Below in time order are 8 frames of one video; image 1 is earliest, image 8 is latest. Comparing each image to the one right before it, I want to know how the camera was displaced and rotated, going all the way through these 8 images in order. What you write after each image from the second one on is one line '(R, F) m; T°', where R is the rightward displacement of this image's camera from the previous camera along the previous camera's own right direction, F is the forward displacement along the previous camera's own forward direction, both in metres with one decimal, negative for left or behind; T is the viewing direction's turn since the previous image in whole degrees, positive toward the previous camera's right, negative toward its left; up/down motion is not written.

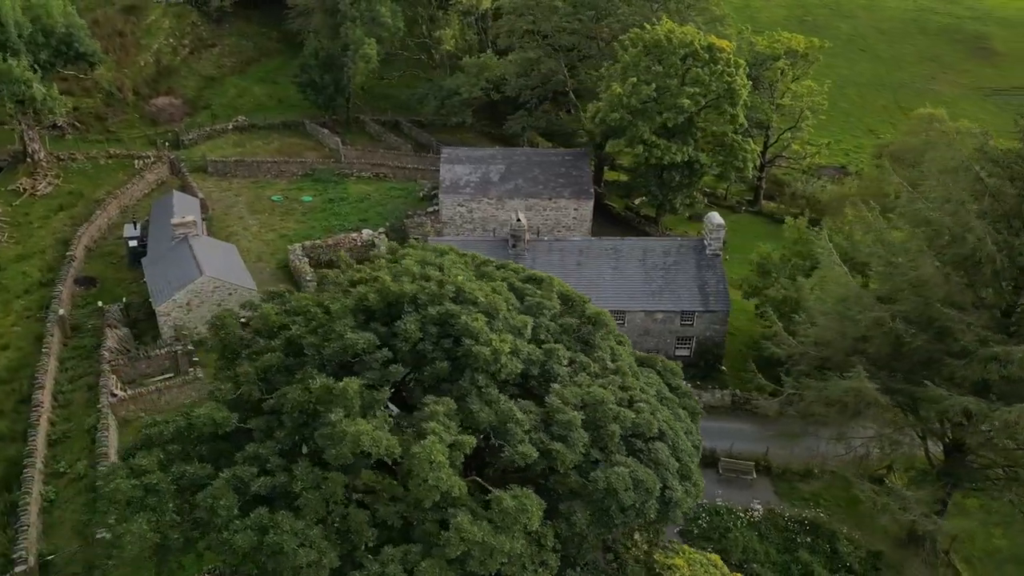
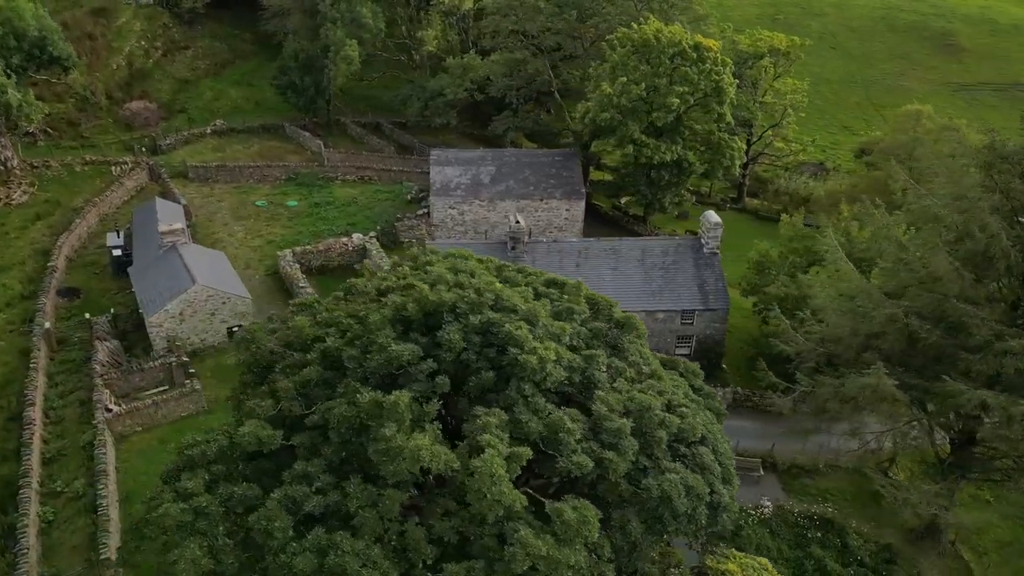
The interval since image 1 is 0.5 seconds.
(-1.2, +0.2) m; +2°
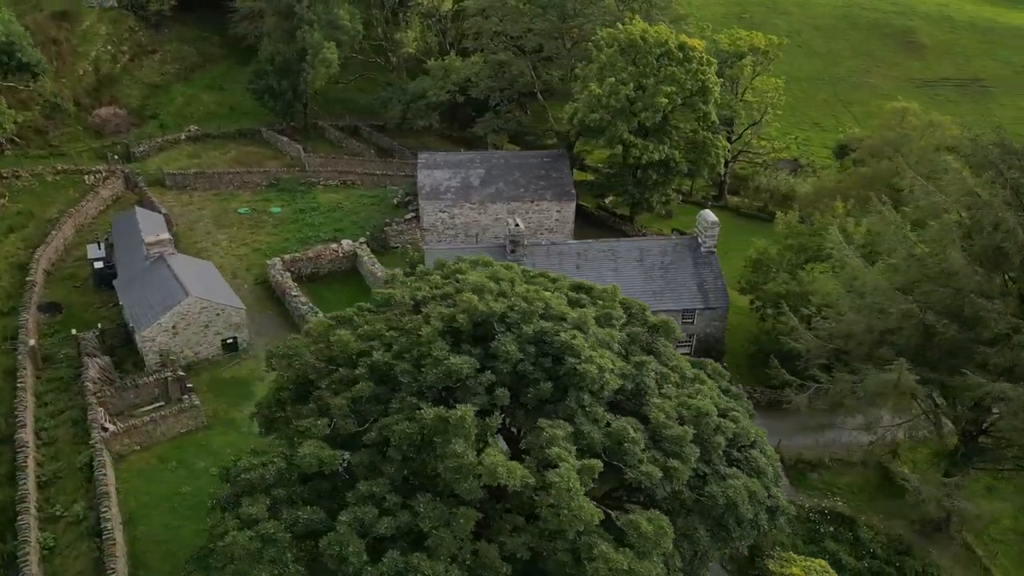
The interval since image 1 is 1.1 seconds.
(-1.4, +0.3) m; +3°
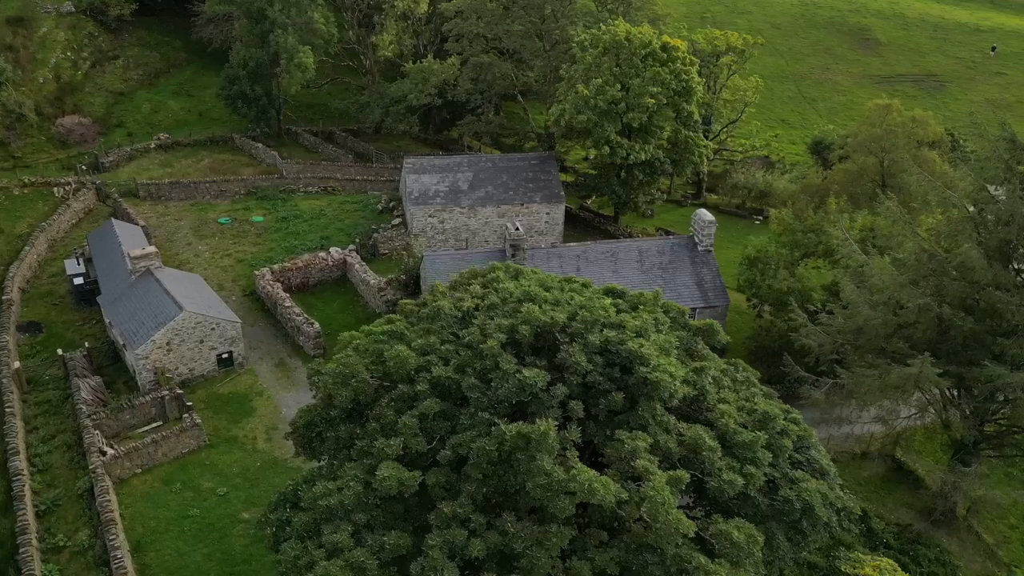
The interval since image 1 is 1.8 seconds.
(-1.7, +0.3) m; +3°
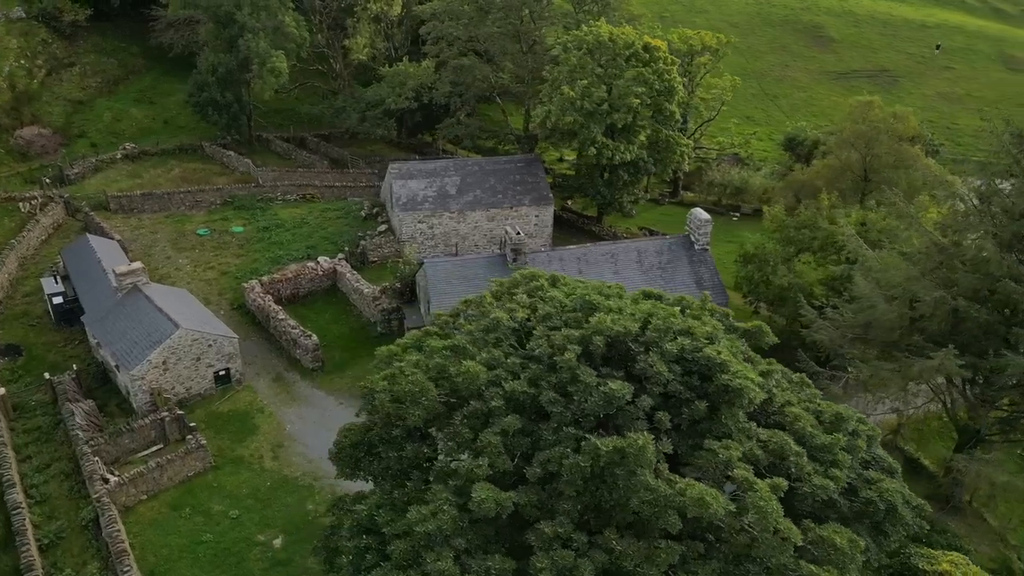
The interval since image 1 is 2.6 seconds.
(-1.8, +0.3) m; +4°
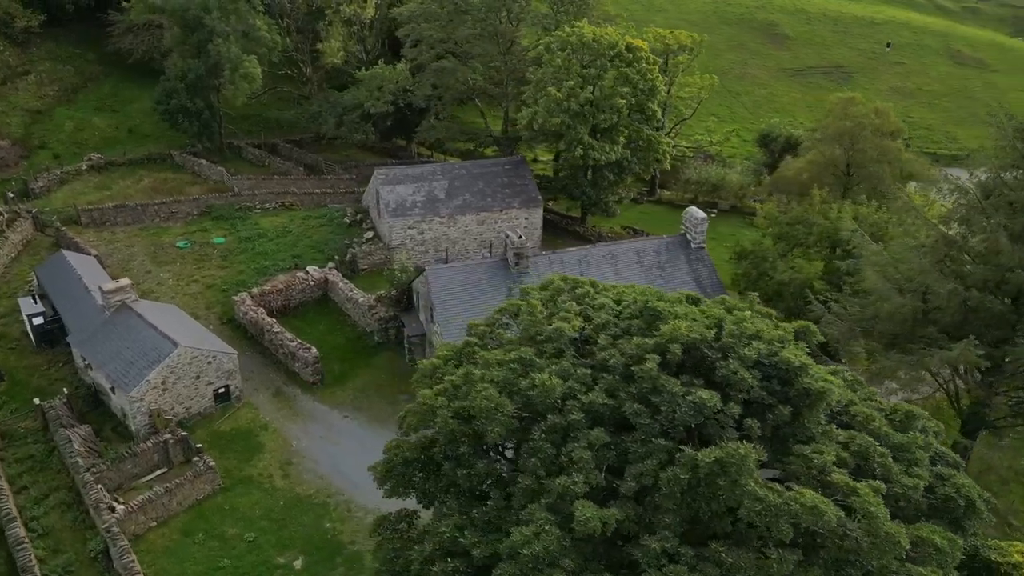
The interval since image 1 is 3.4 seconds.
(-1.8, +0.3) m; +4°
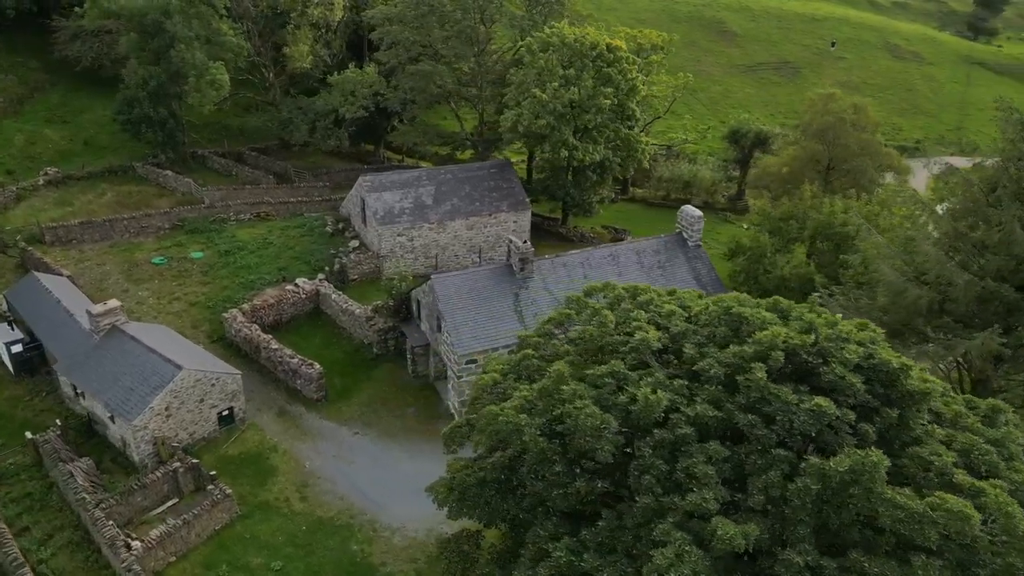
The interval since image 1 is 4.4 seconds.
(-2.3, +0.5) m; +4°
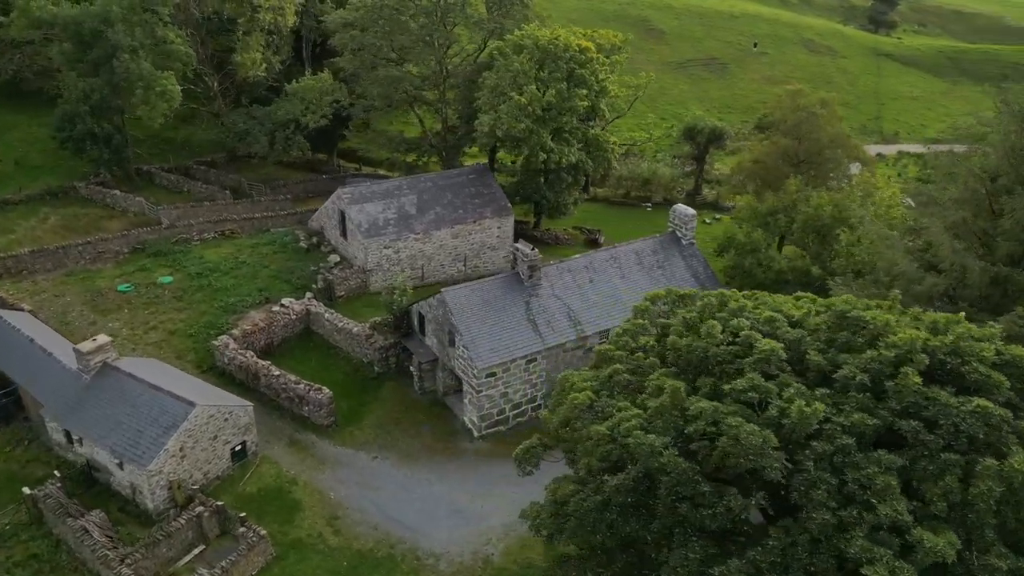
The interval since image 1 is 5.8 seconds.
(-3.4, +0.7) m; +6°
